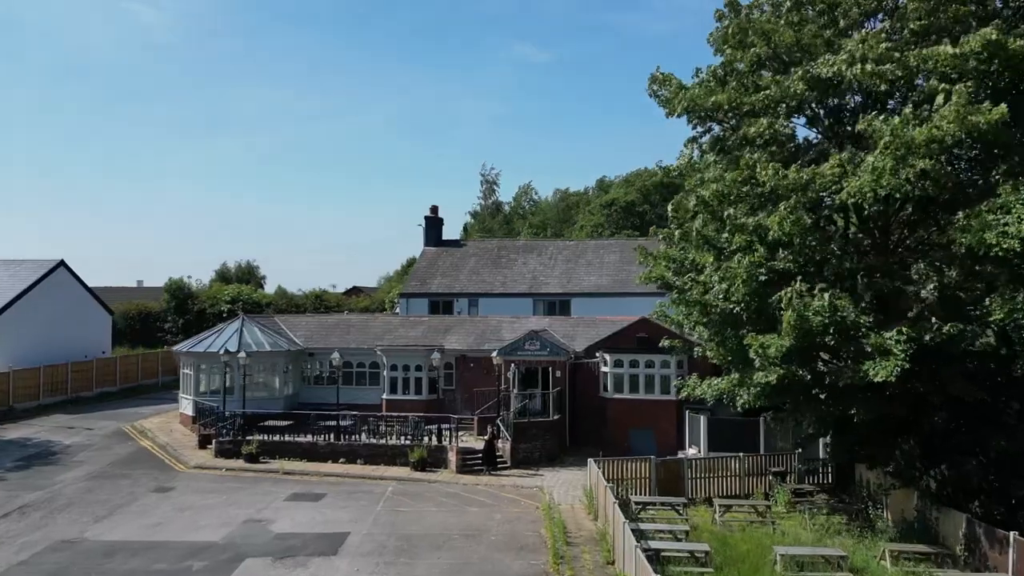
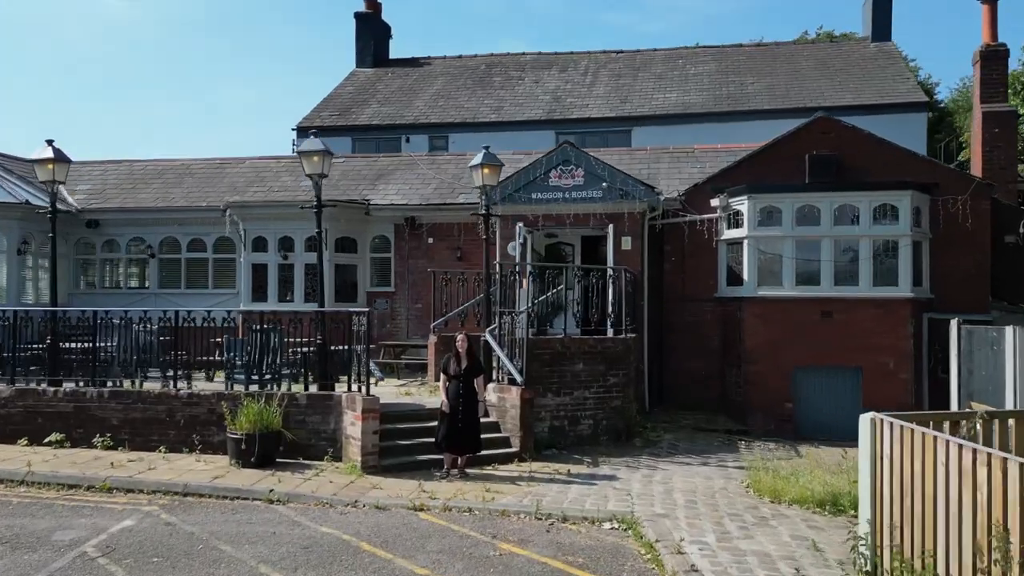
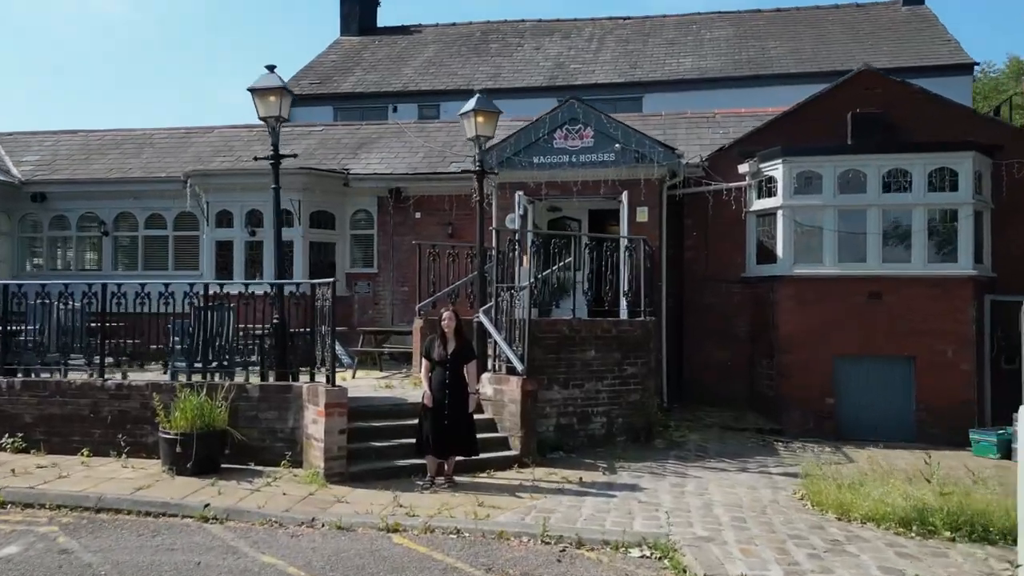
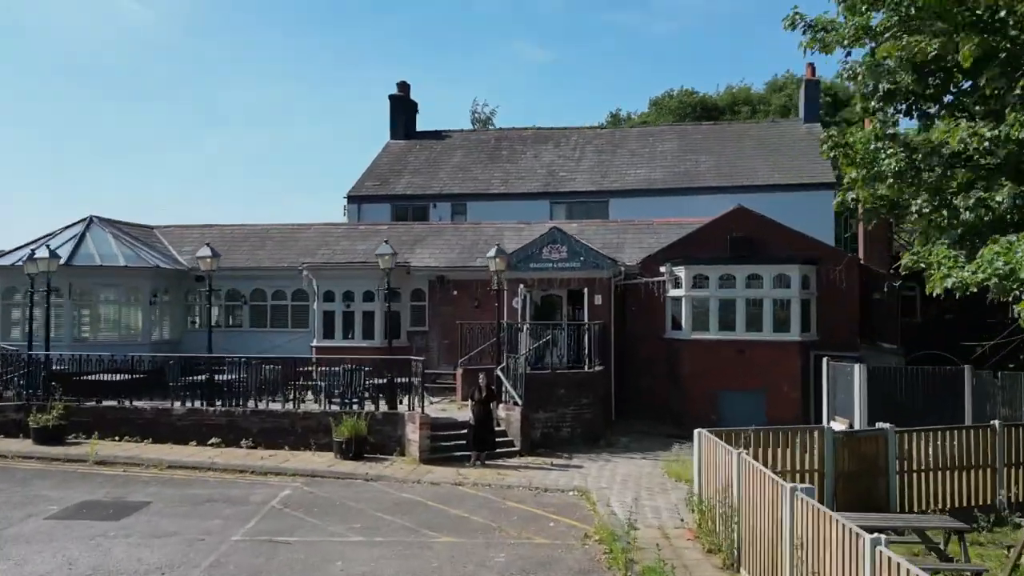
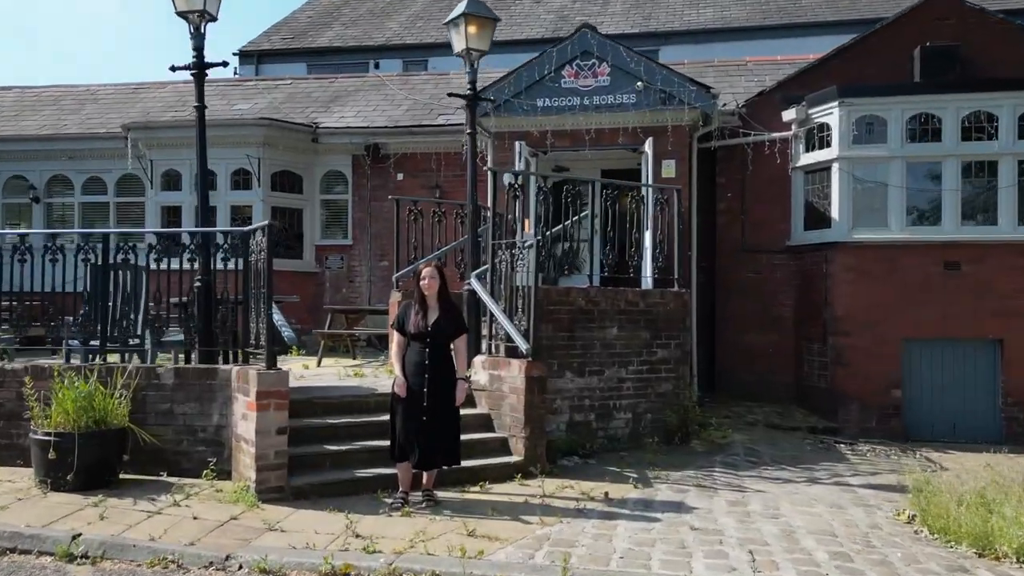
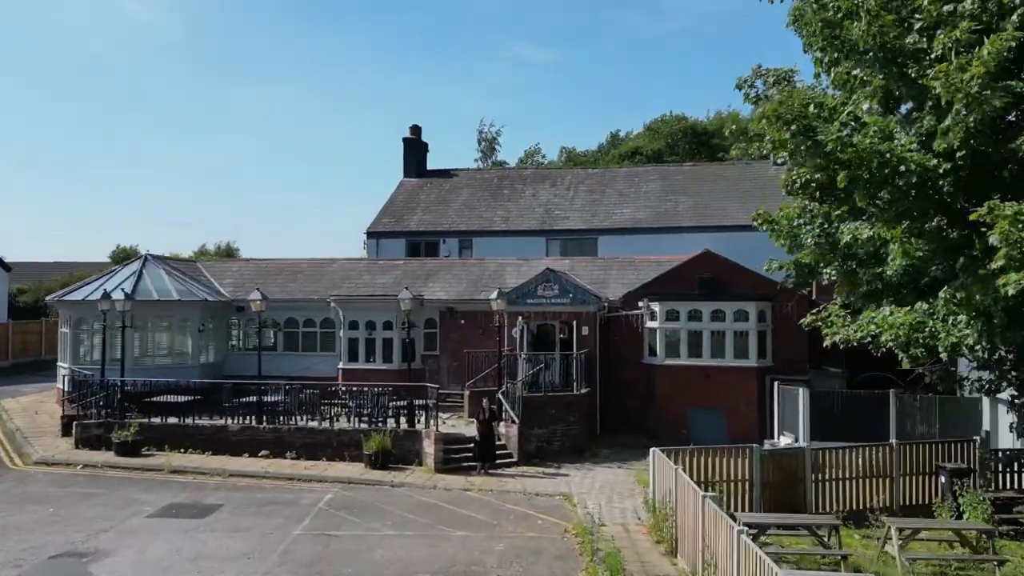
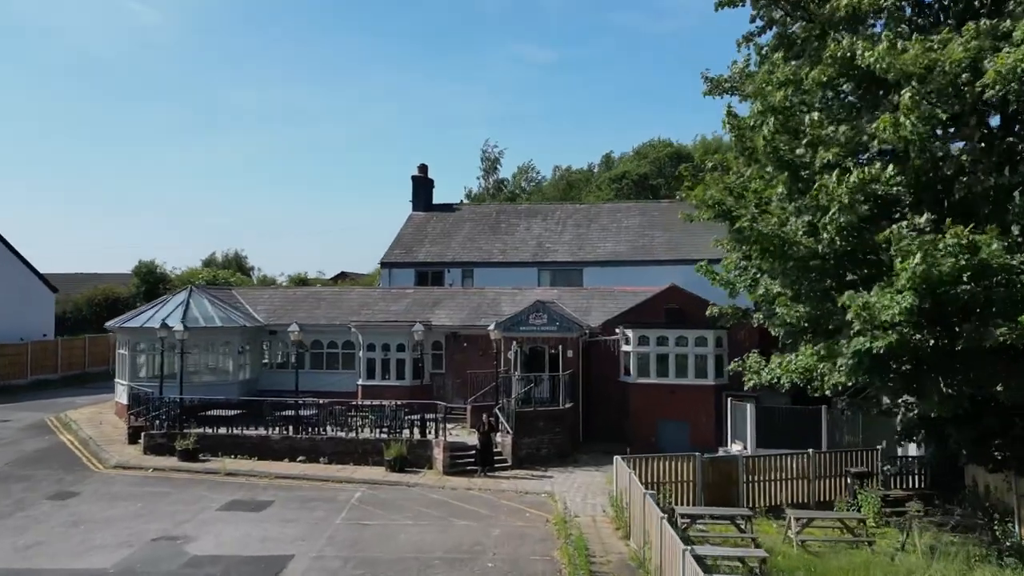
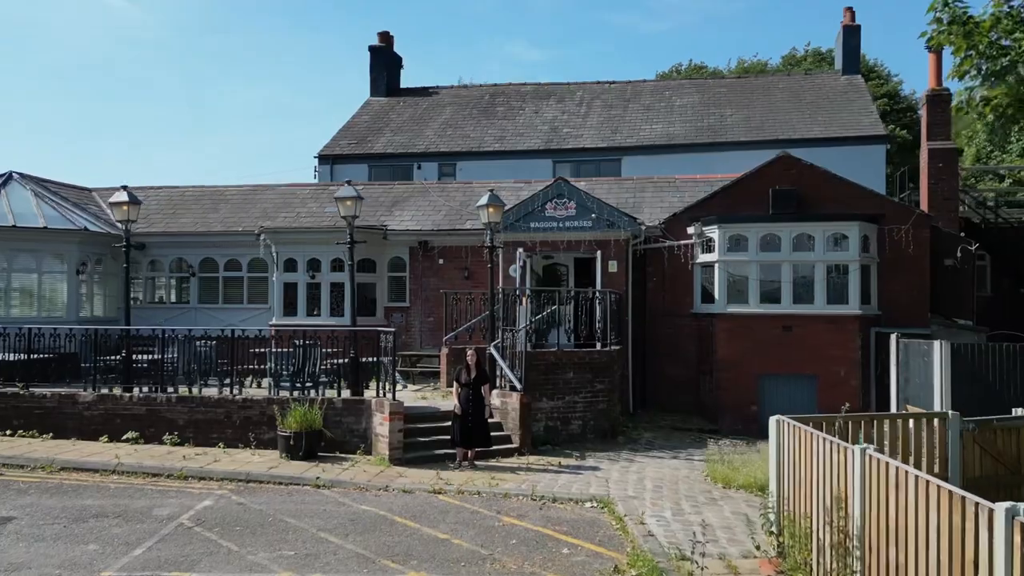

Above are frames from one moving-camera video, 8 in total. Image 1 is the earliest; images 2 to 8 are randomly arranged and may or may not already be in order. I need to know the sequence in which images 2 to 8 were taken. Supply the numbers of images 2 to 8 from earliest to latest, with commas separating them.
7, 6, 4, 8, 2, 3, 5
